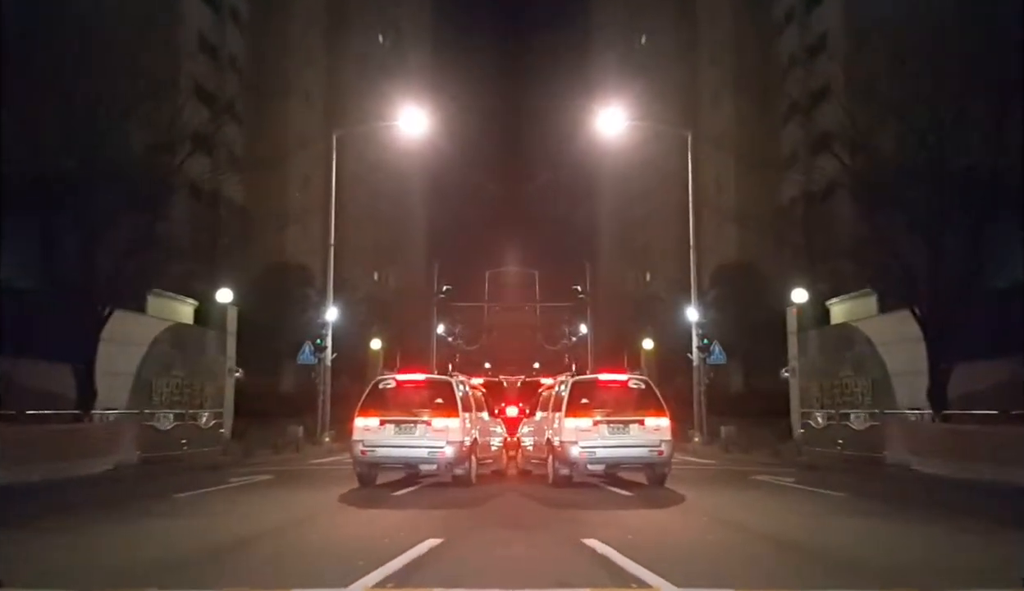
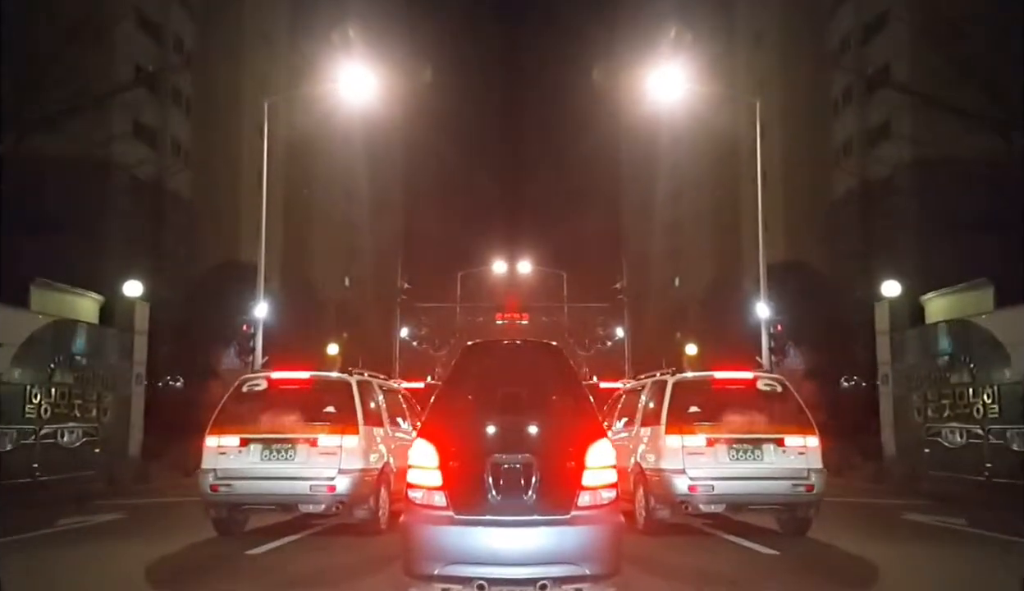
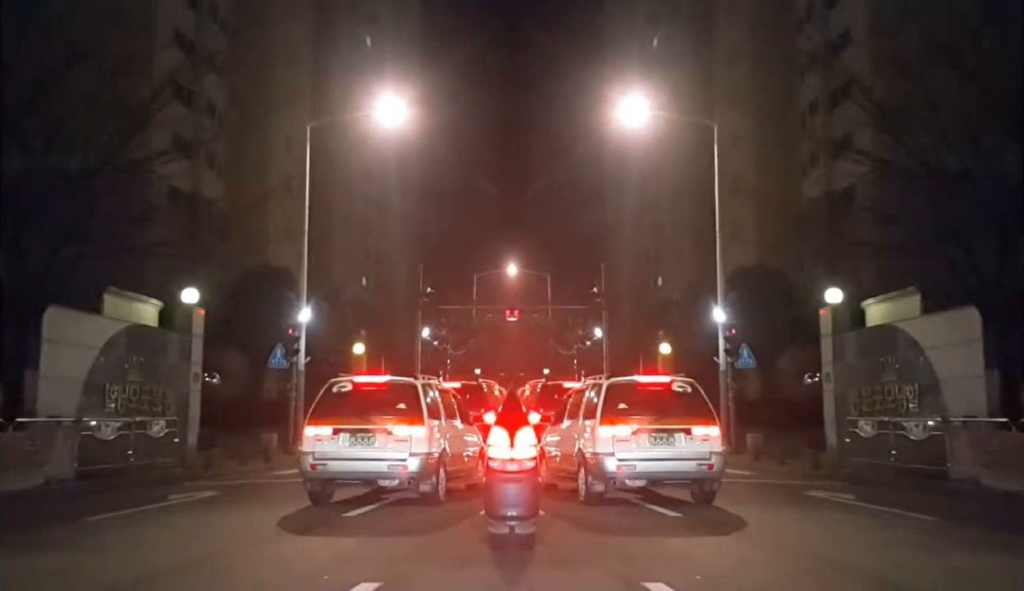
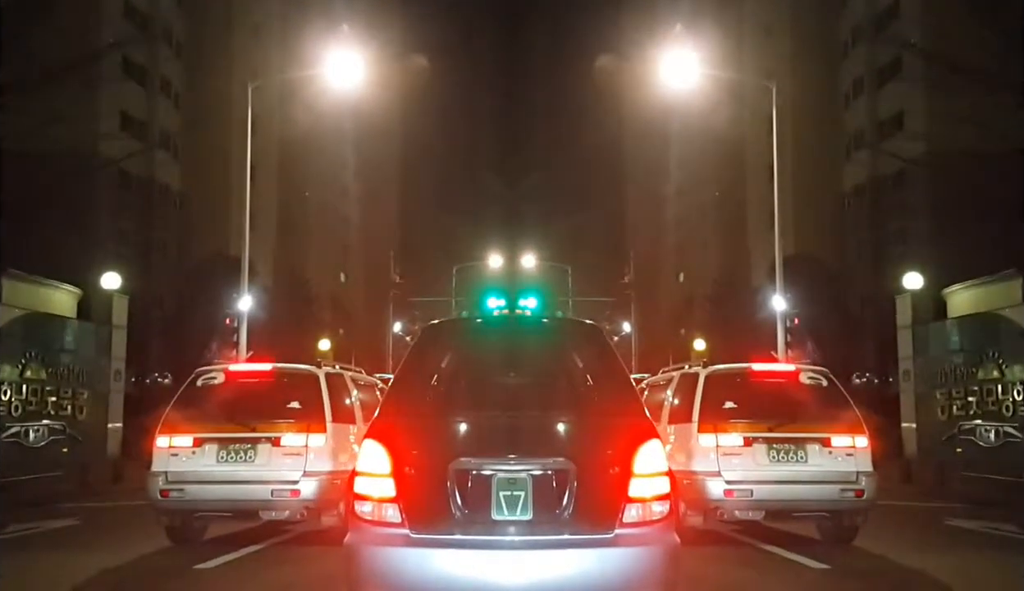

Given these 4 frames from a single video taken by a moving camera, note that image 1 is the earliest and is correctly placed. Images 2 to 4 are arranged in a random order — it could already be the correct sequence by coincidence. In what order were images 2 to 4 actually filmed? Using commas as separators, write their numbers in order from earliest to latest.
3, 2, 4
